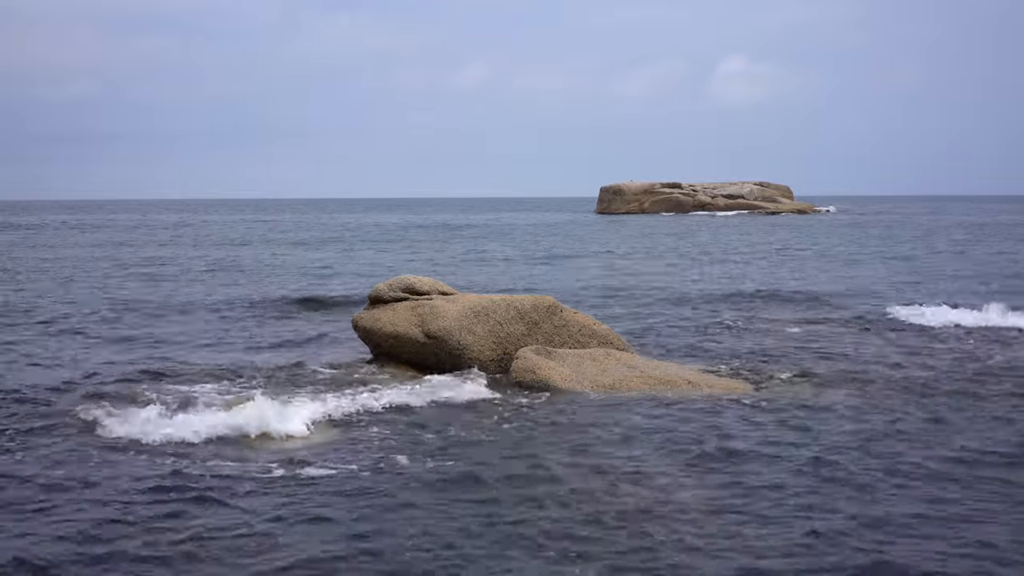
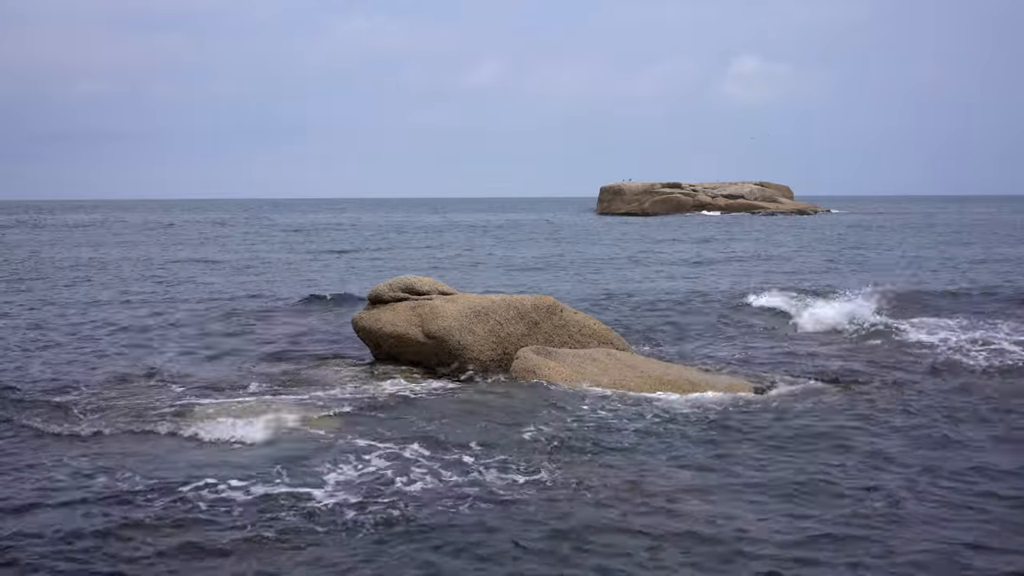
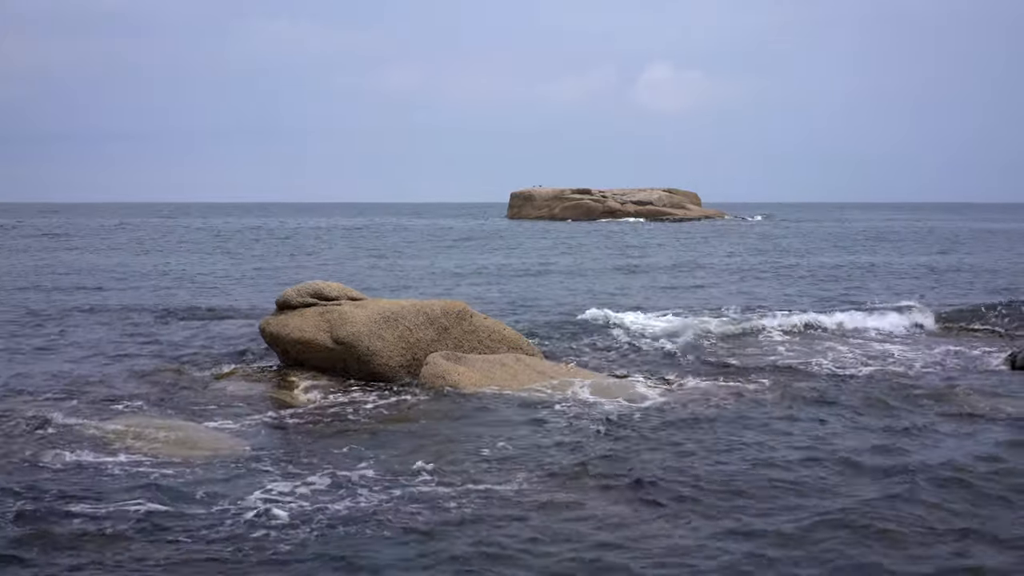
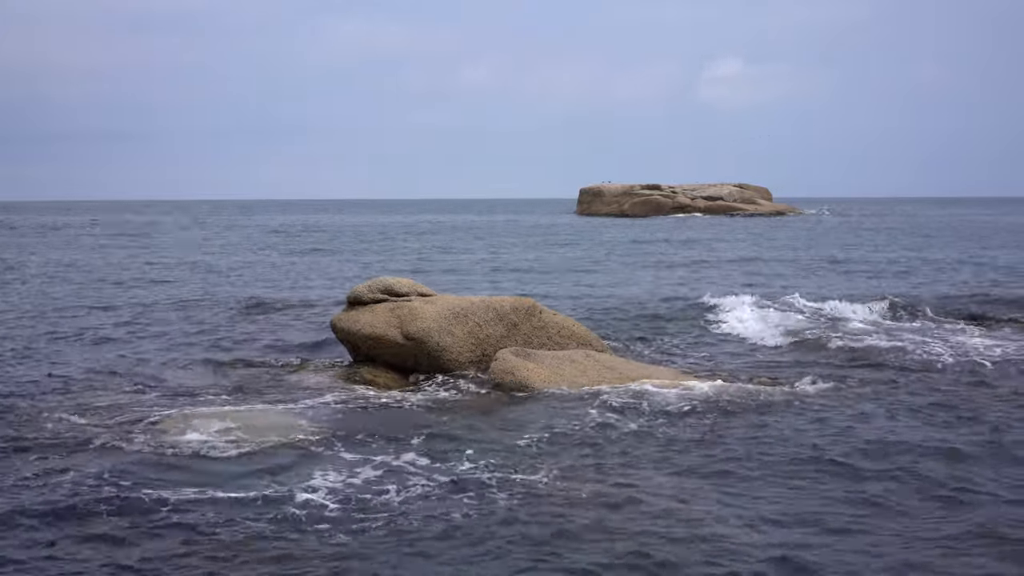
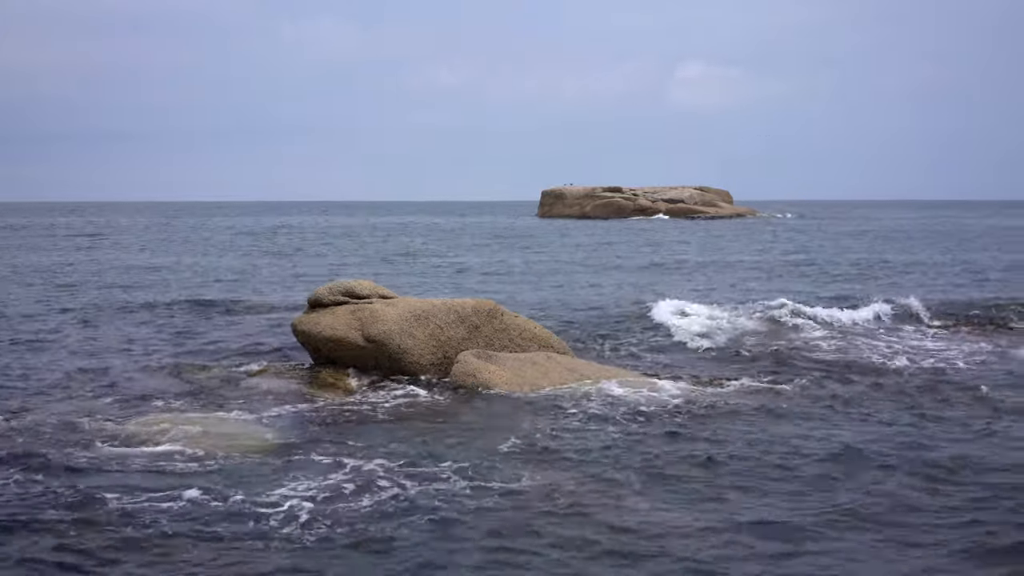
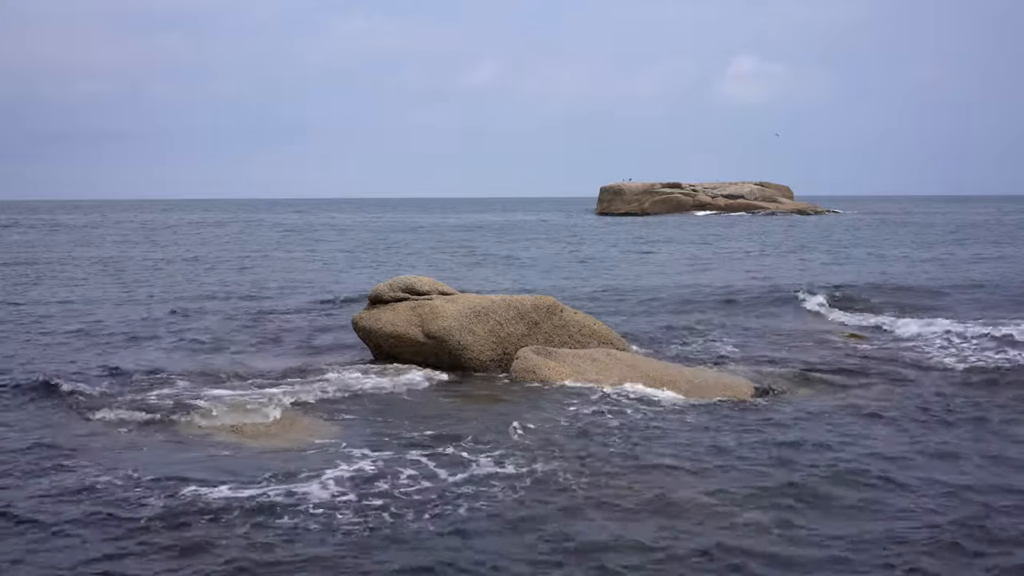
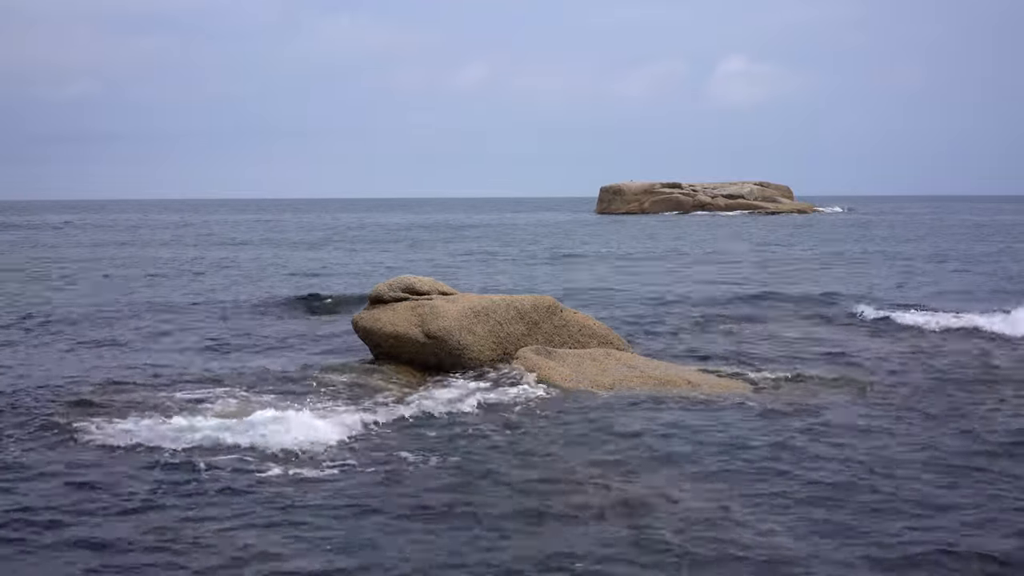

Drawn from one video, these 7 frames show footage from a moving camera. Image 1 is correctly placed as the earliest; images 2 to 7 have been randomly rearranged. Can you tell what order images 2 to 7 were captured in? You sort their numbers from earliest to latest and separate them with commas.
7, 6, 2, 4, 5, 3
